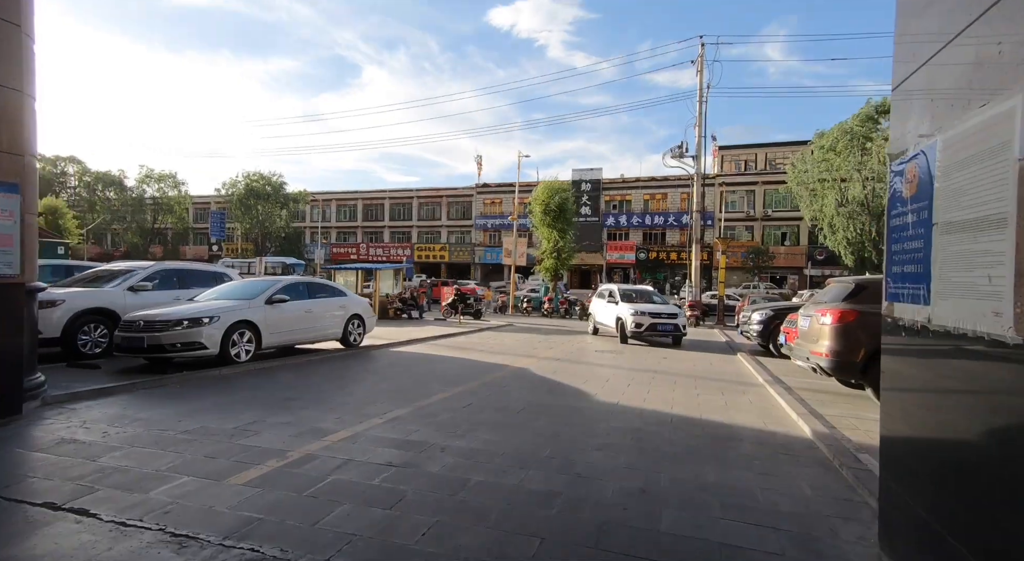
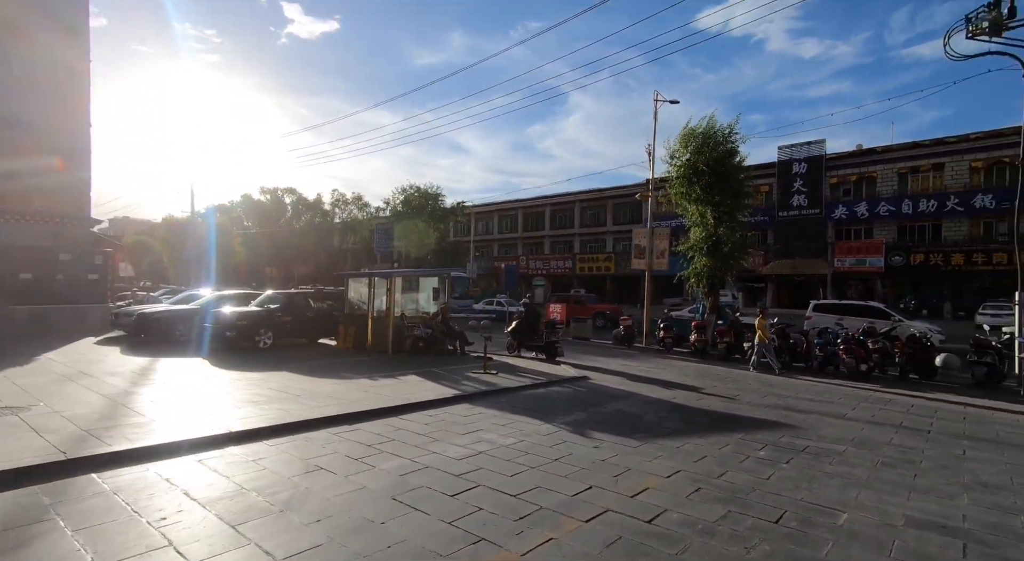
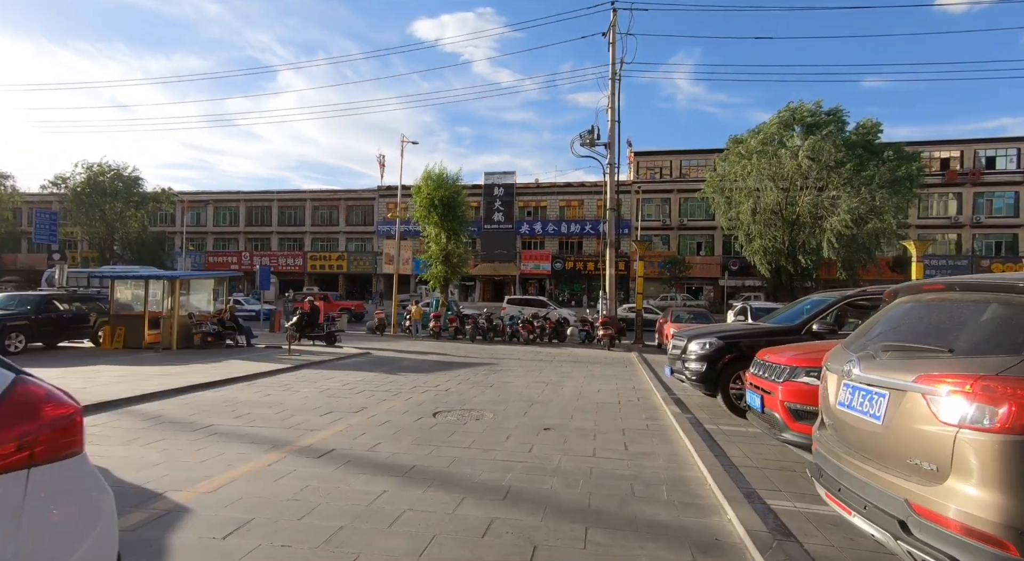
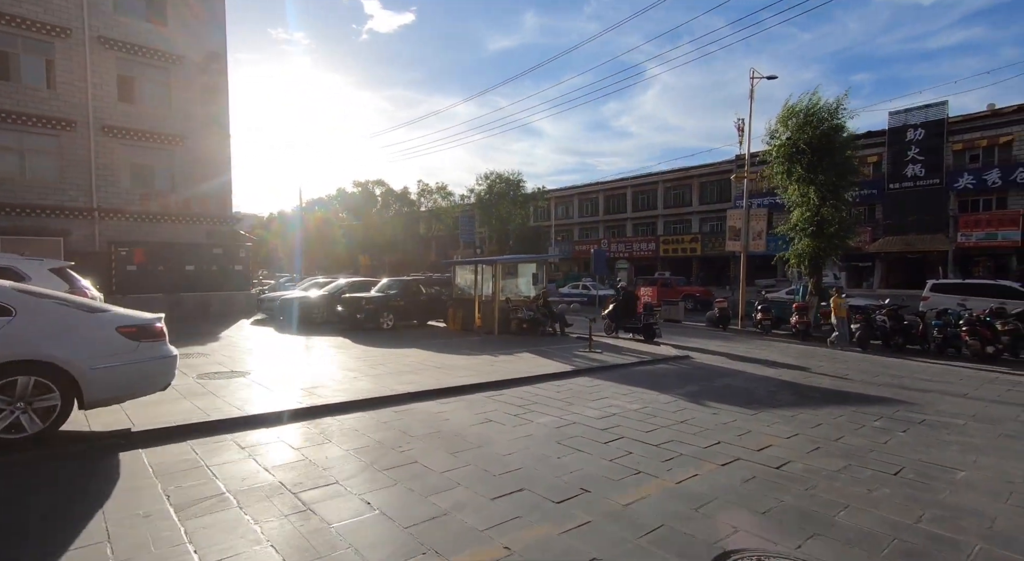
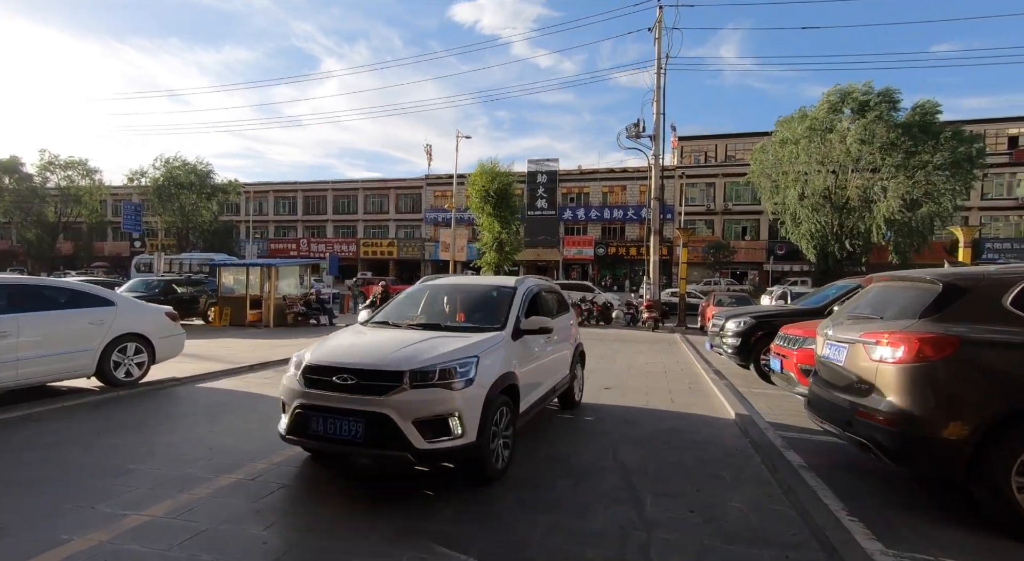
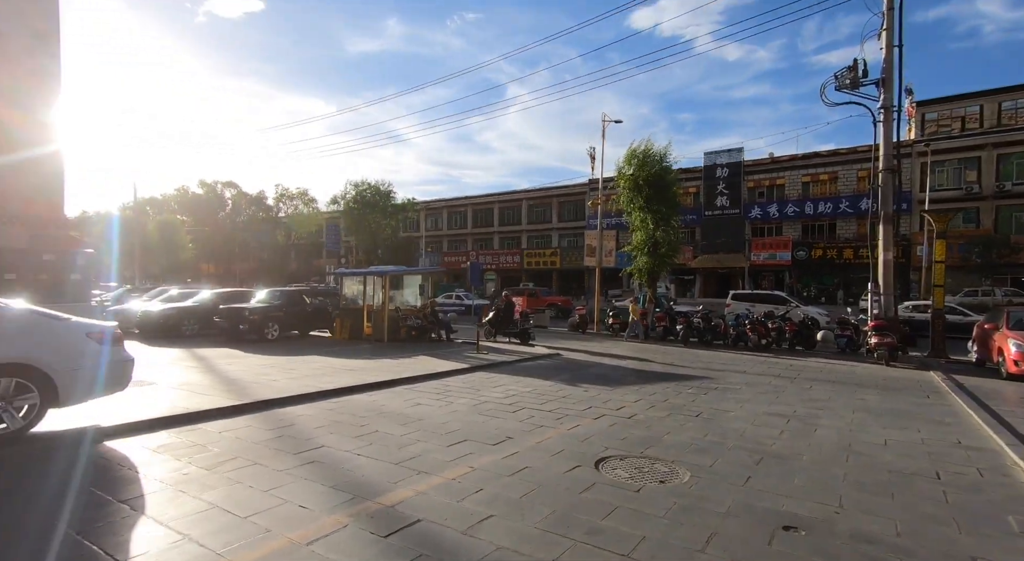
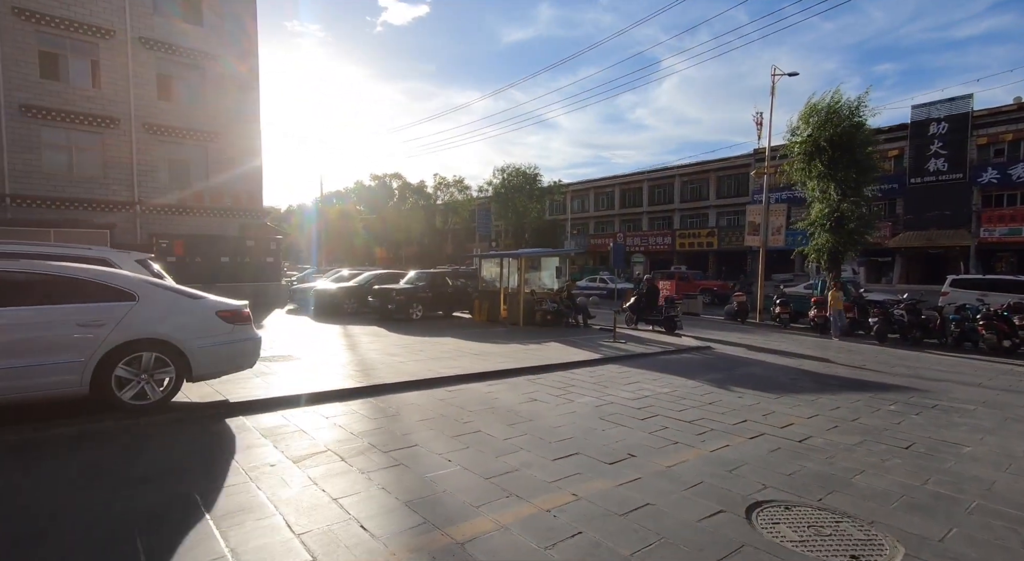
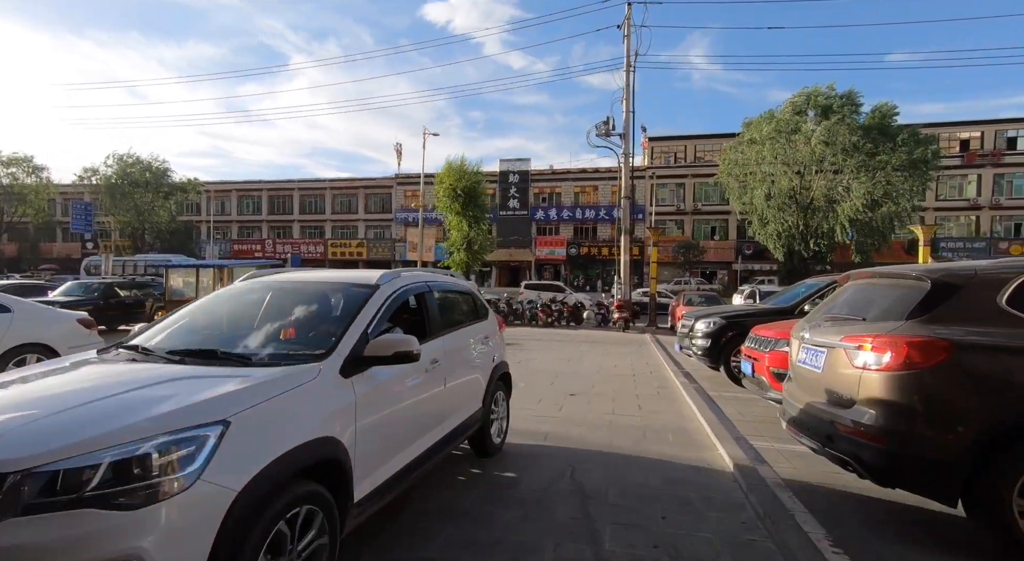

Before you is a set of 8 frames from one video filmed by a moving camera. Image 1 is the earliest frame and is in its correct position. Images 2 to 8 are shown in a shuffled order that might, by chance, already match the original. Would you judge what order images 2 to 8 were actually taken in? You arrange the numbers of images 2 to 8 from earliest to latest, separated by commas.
5, 8, 3, 6, 7, 4, 2
